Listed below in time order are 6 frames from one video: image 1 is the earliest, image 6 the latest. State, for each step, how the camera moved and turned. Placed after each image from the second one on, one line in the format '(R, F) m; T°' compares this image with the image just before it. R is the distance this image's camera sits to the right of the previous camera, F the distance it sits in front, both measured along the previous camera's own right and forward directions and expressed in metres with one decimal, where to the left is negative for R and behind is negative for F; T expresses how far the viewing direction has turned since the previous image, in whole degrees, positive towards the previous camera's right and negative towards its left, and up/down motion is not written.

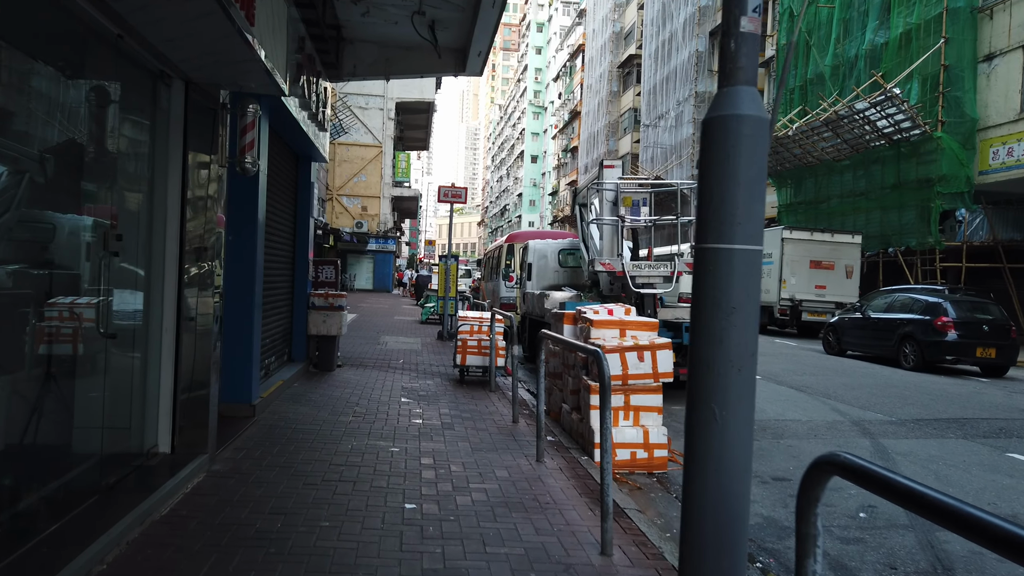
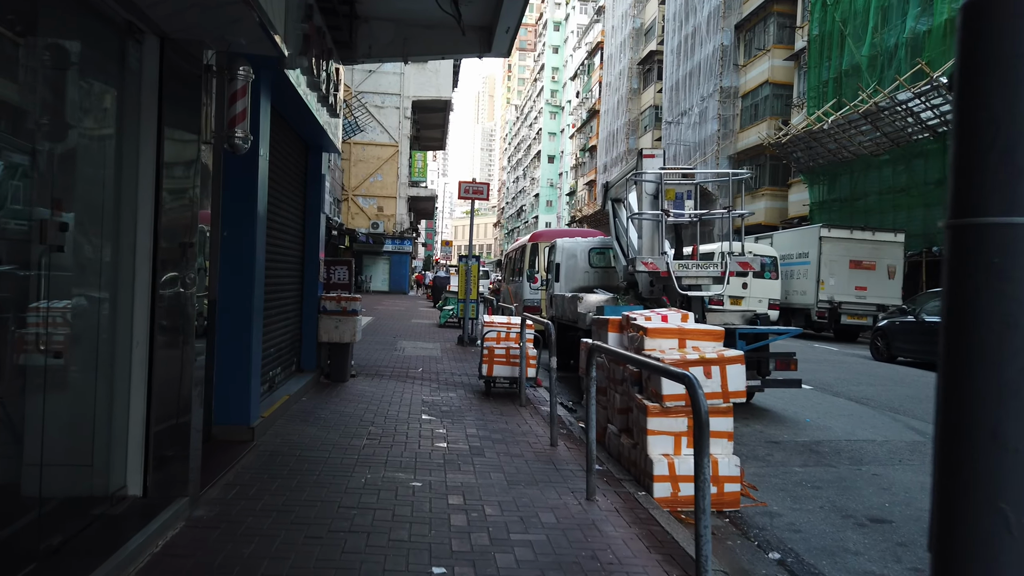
(-0.2, +1.0) m; -1°
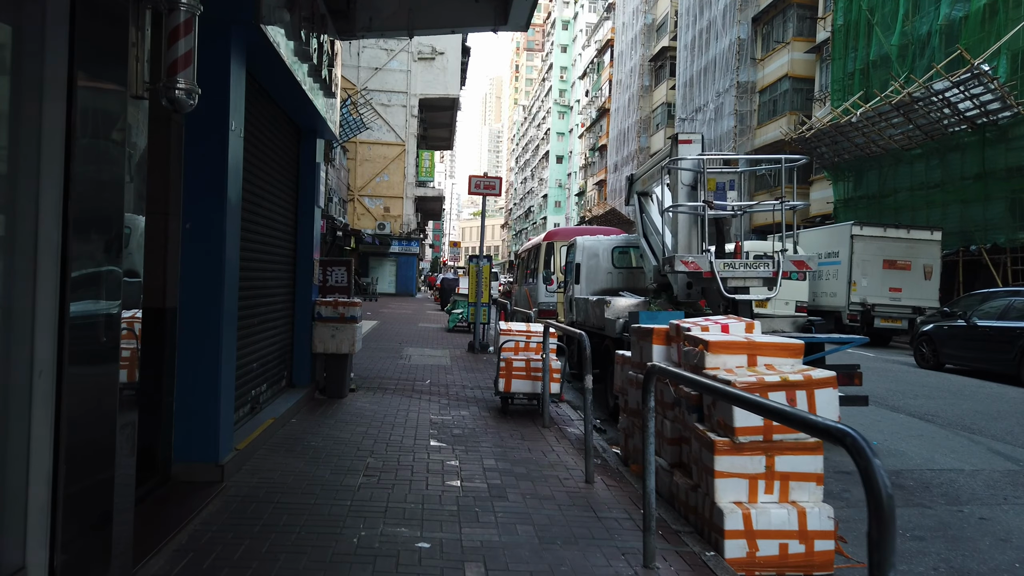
(-0.1, +1.1) m; -1°
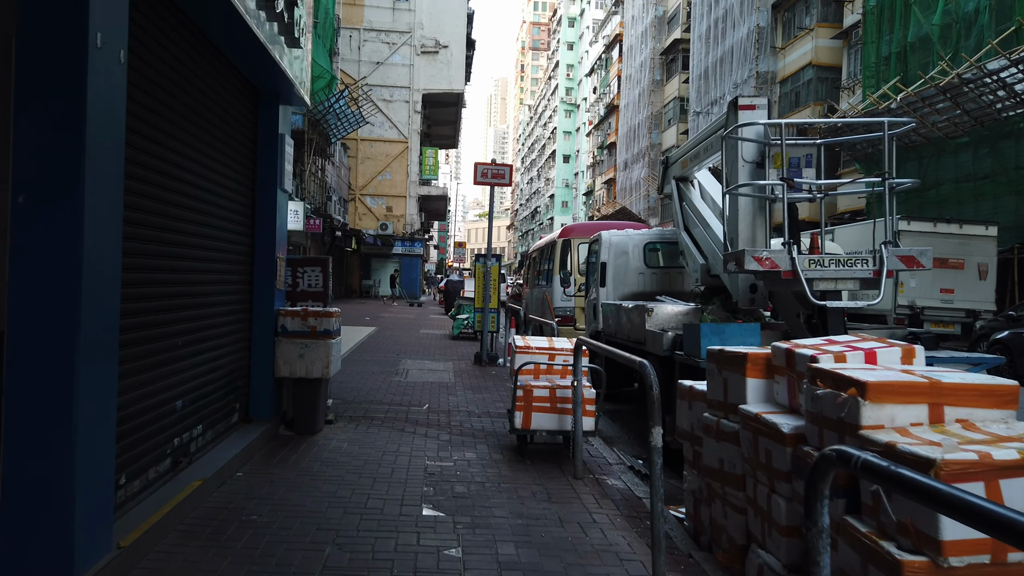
(-0.1, +1.8) m; 0°
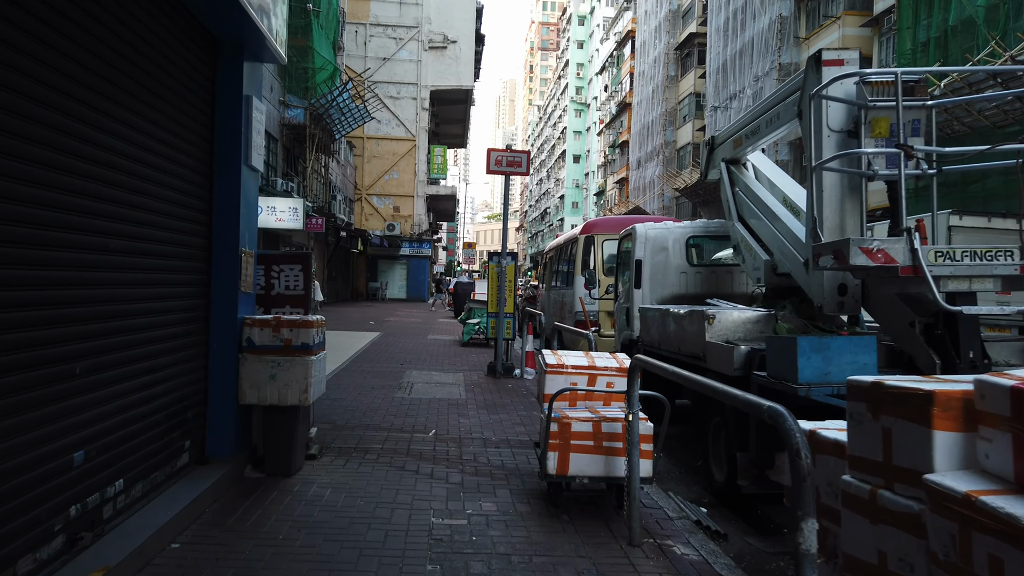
(-0.1, +1.4) m; -1°
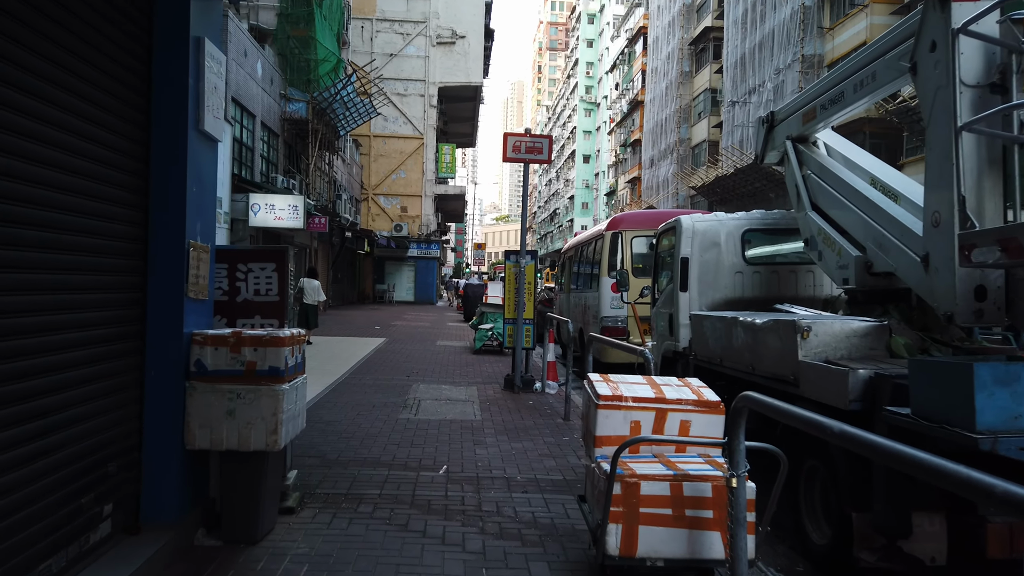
(-0.2, +1.3) m; -1°
